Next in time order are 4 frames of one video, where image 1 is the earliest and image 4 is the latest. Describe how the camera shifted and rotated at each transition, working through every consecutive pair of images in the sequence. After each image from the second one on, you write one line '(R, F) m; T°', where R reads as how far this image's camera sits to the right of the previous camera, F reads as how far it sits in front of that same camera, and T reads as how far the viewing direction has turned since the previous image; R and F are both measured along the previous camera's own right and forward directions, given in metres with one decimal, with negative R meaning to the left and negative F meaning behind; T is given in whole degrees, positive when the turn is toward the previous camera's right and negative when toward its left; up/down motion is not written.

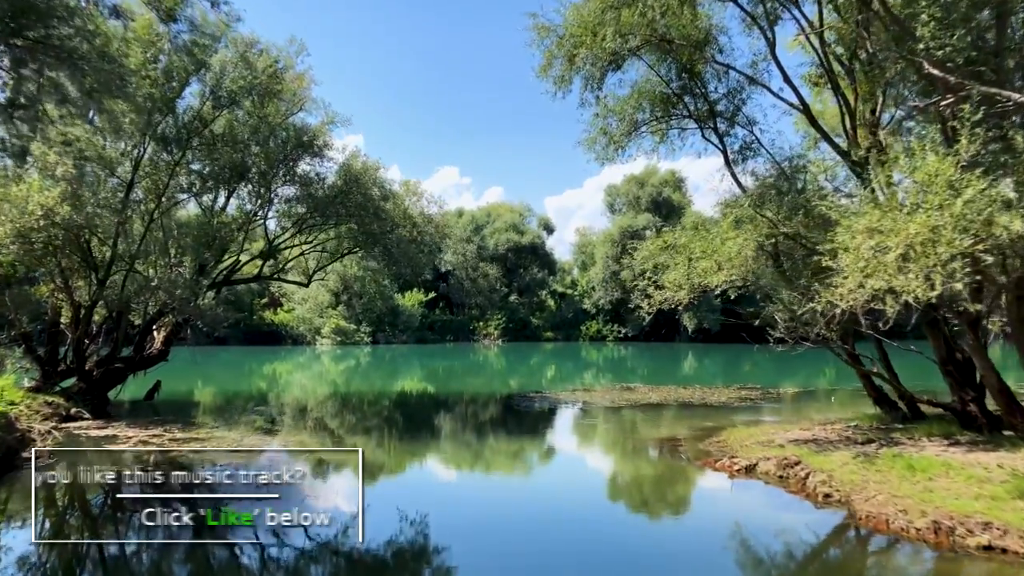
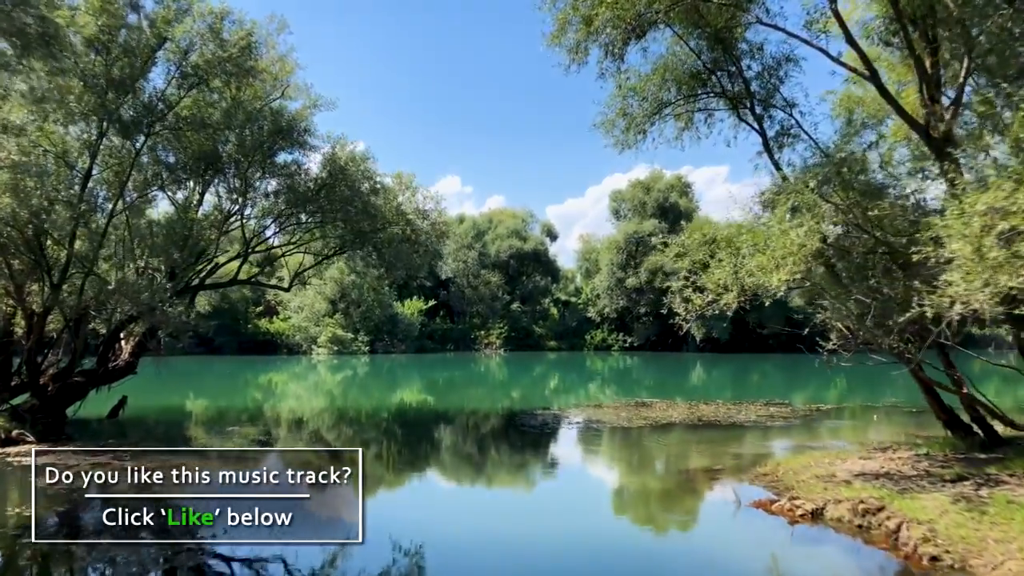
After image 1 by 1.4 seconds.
(-0.1, +1.8) m; 0°
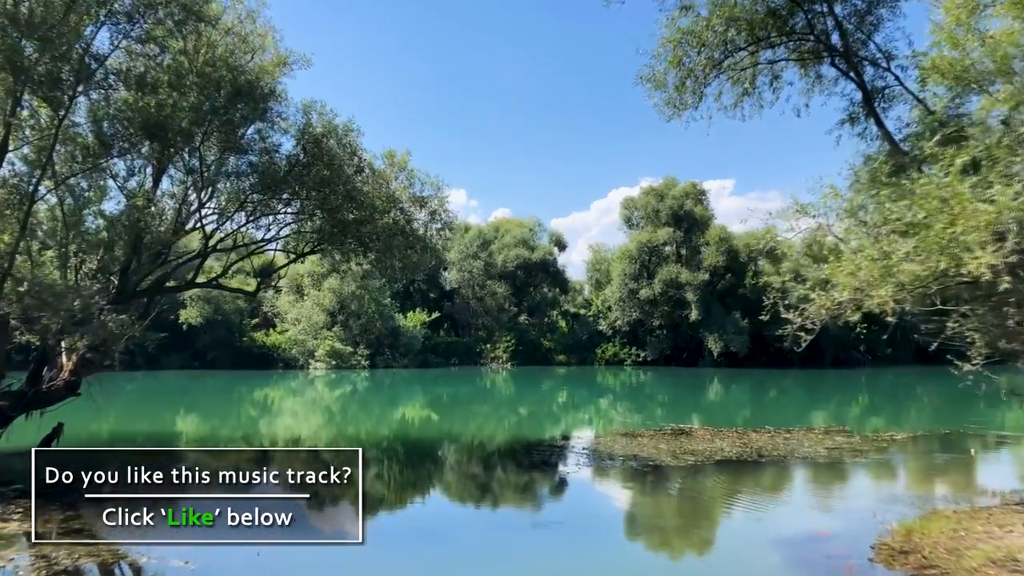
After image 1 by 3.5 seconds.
(-0.2, +2.9) m; 0°
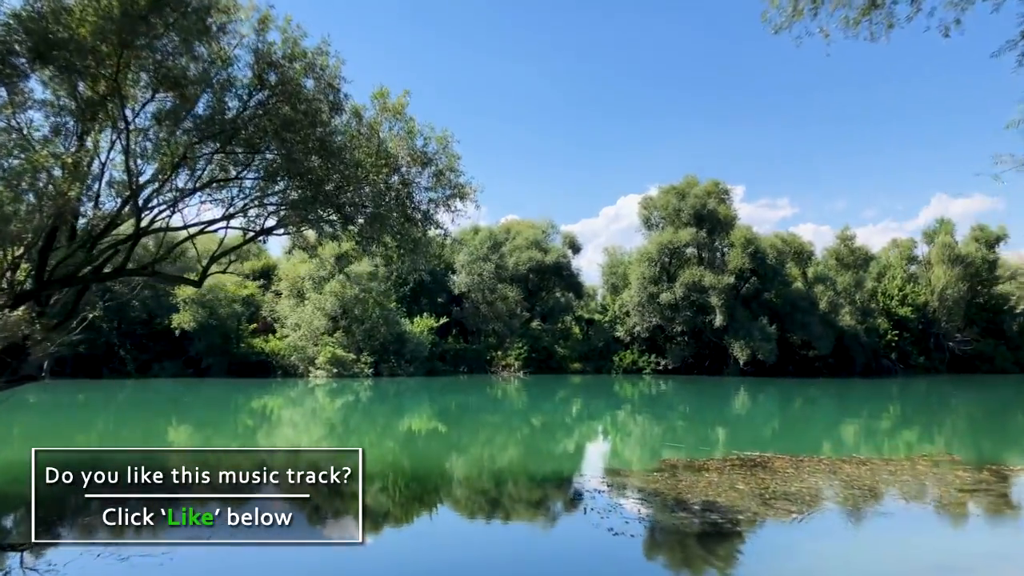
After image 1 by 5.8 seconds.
(-0.3, +3.3) m; -1°
